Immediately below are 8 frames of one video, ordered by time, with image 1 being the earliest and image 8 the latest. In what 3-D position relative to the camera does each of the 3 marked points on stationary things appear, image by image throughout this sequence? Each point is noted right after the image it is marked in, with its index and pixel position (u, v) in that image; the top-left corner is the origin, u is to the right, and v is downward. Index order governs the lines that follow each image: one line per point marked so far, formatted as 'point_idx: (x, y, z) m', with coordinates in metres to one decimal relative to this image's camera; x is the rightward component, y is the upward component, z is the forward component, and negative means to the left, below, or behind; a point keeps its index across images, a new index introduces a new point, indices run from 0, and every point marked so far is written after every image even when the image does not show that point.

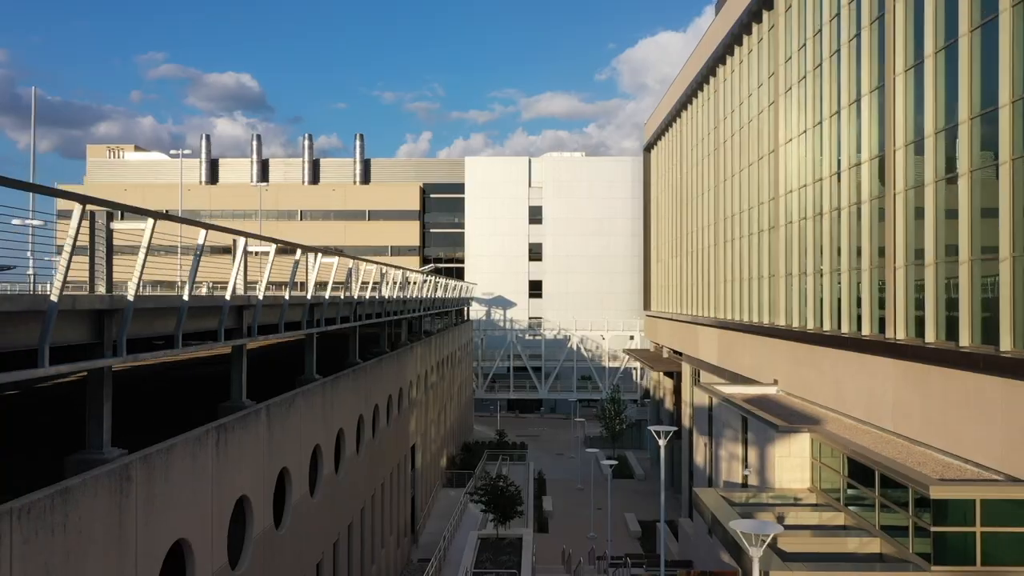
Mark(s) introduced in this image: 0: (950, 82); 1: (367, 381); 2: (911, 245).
0: (+7.0, +3.2, +12.5) m
1: (-3.3, -2.2, +17.3) m
2: (+6.9, +0.7, +13.5) m
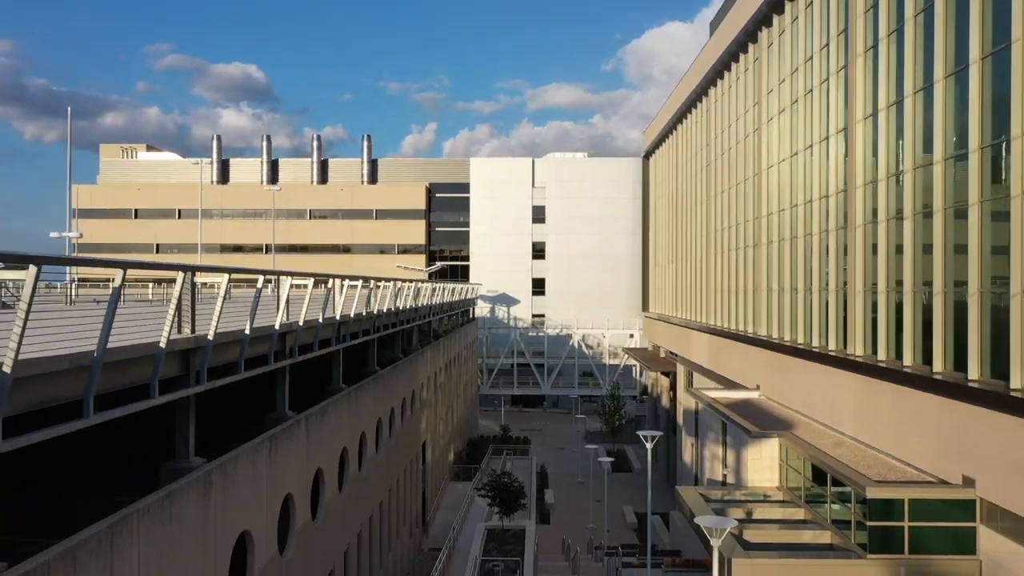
0: (+7.0, +2.7, +14.1) m
1: (-3.3, -2.6, +19.0) m
2: (+7.0, +0.2, +15.2) m
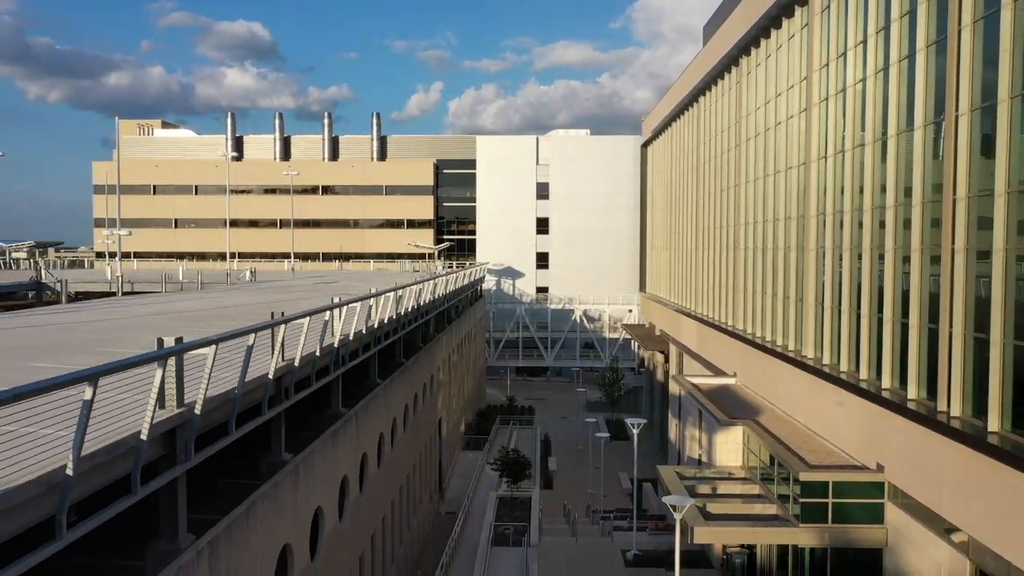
0: (+7.2, +2.4, +16.8) m
1: (-3.0, -2.7, +22.0) m
2: (+7.2, -0.1, +17.9) m
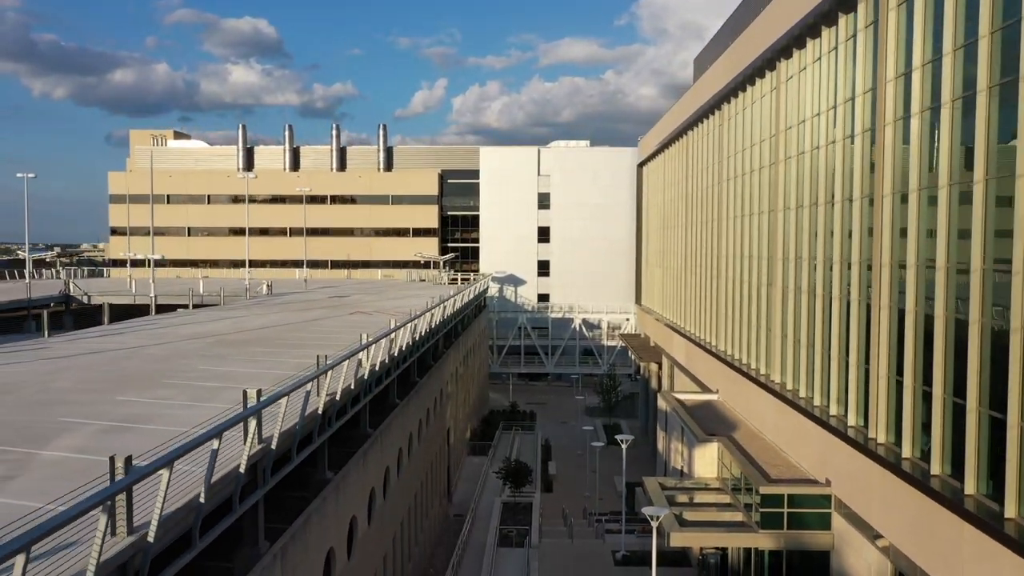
0: (+7.3, +1.5, +19.2) m
1: (-3.0, -3.5, +24.5) m
2: (+7.3, -0.9, +20.3) m
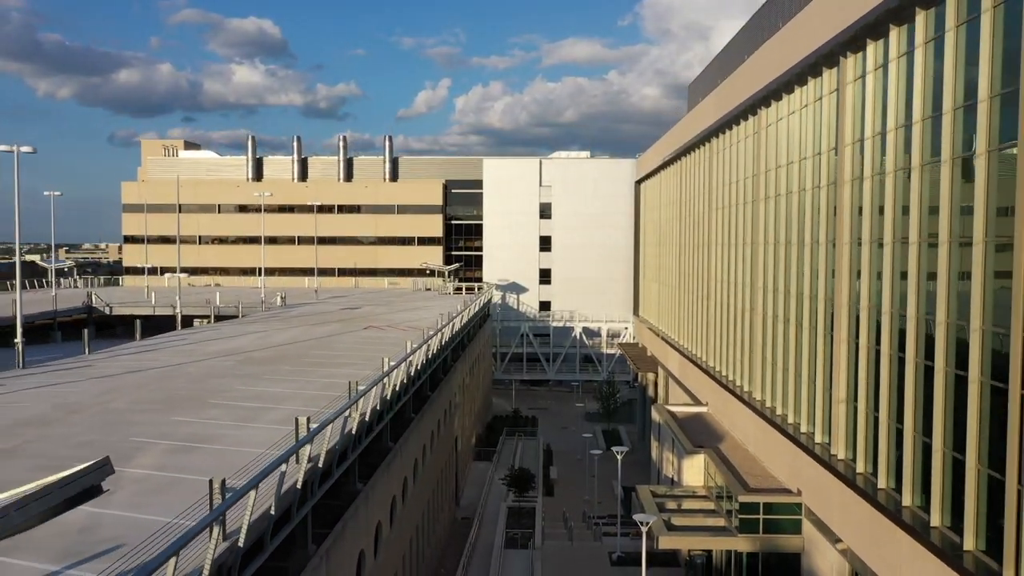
0: (+7.5, +0.8, +21.2) m
1: (-2.8, -4.3, +26.5) m
2: (+7.4, -1.7, +22.4) m
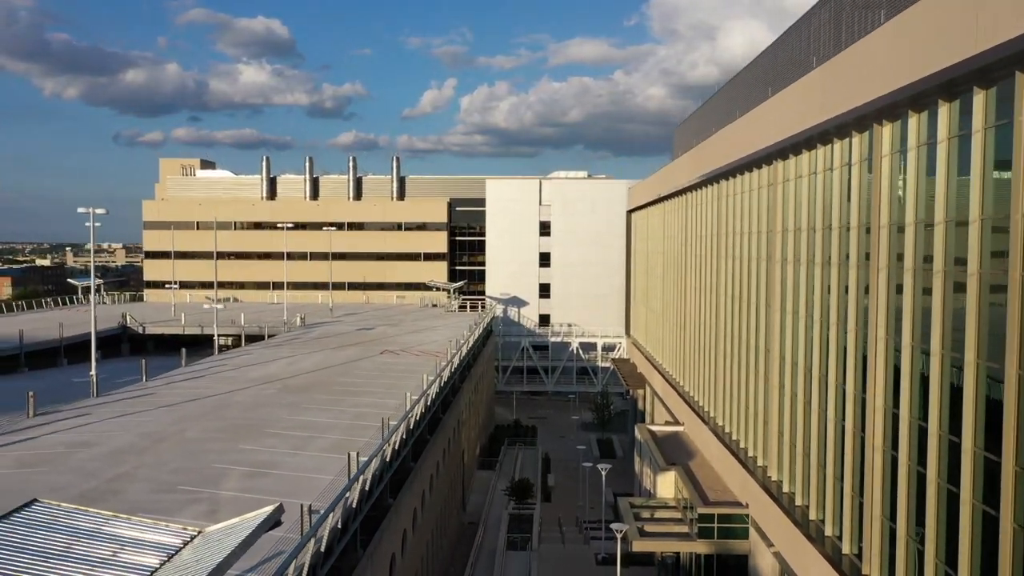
0: (+7.5, -0.7, +25.3) m
1: (-2.8, -5.7, +30.6) m
2: (+7.4, -3.2, +26.5) m
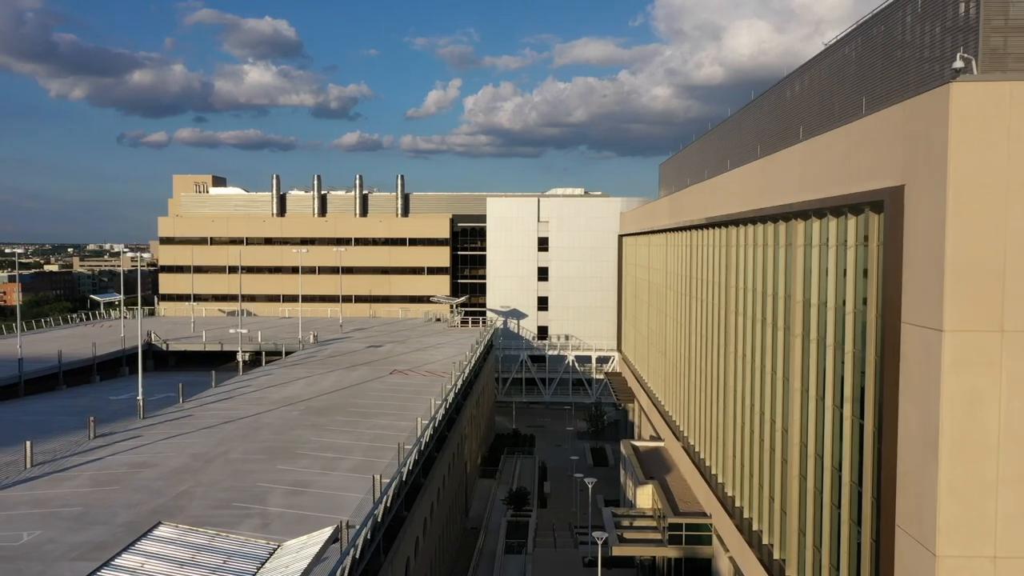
0: (+7.4, -2.1, +29.0) m
1: (-2.9, -7.1, +34.3) m
2: (+7.3, -4.6, +30.1) m
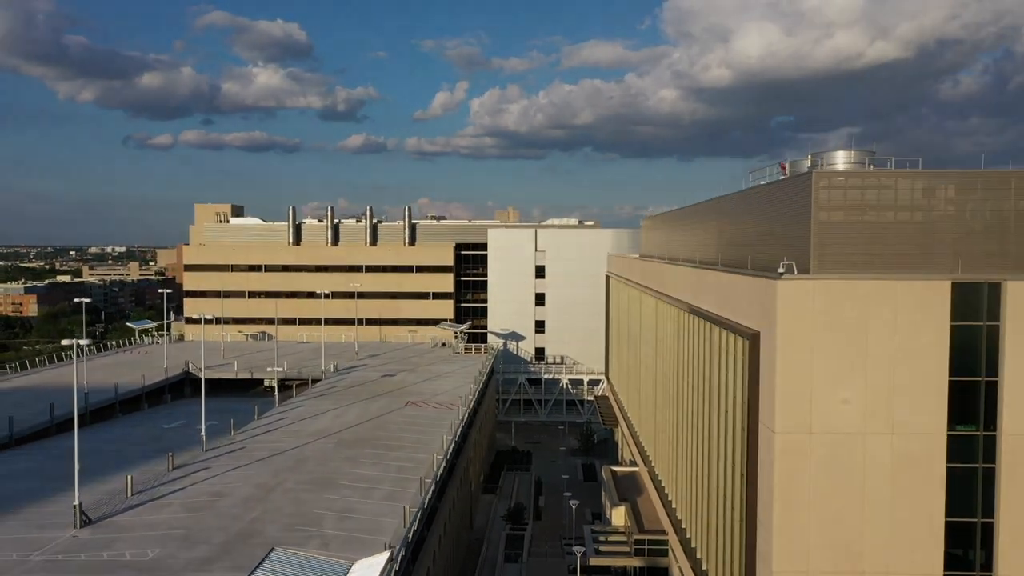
0: (+7.3, -4.9, +35.6) m
1: (-3.0, -9.9, +40.9) m
2: (+7.2, -7.3, +36.7) m
